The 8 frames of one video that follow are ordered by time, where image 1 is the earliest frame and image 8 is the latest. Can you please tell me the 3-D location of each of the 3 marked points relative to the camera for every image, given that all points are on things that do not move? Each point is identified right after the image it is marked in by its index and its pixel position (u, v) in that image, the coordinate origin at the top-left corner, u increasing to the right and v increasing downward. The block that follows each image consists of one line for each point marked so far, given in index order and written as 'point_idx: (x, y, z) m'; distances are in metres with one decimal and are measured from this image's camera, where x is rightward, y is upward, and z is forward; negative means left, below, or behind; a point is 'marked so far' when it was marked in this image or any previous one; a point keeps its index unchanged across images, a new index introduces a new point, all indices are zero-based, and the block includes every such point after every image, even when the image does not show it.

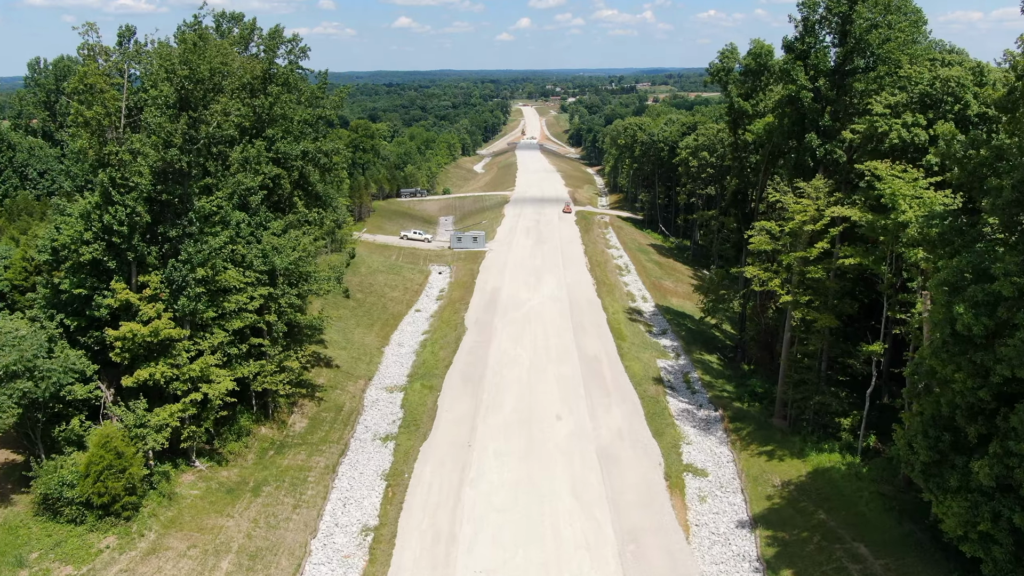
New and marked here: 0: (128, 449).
0: (-9.4, -3.9, +18.8) m
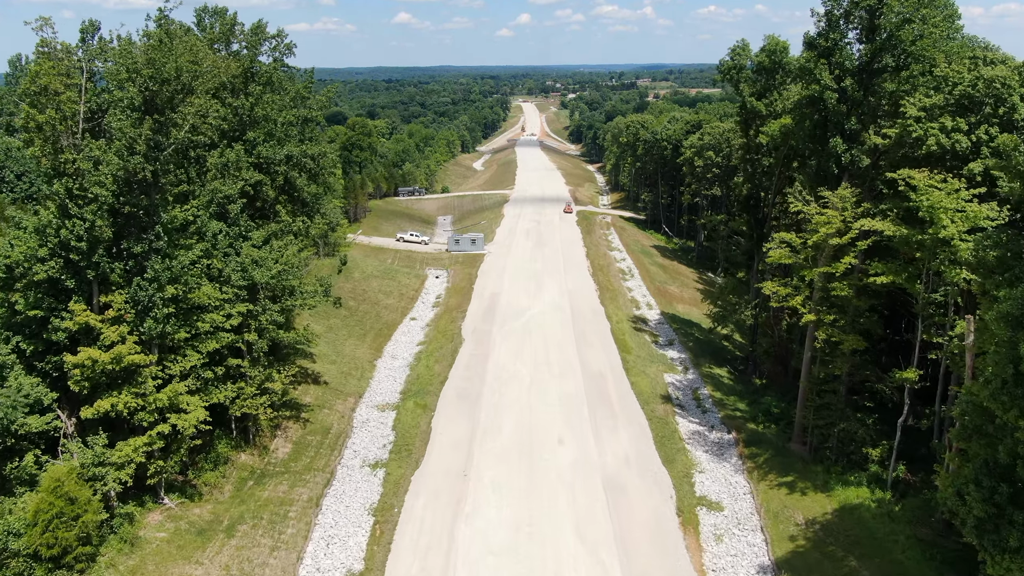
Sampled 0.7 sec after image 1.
0: (-9.4, -4.5, +16.9) m
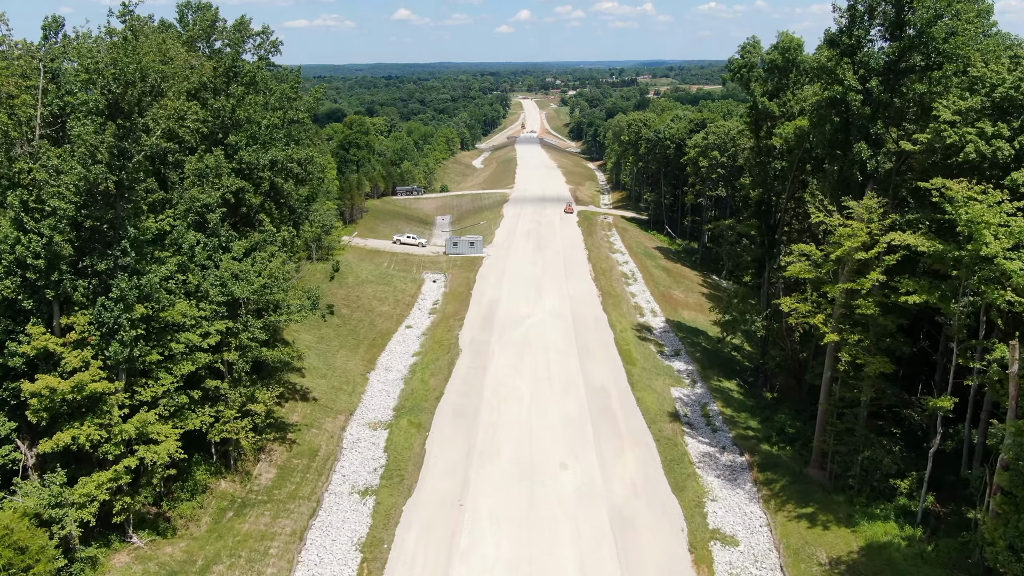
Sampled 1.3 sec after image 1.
0: (-9.4, -5.0, +15.3) m
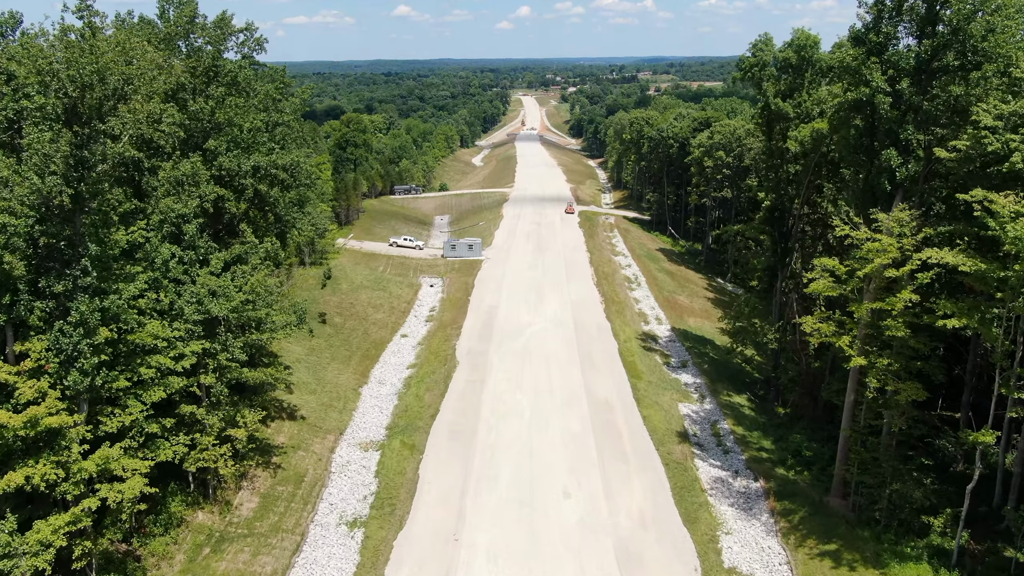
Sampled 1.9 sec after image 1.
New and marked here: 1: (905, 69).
0: (-9.5, -5.5, +13.6) m
1: (+10.0, +5.6, +19.6) m
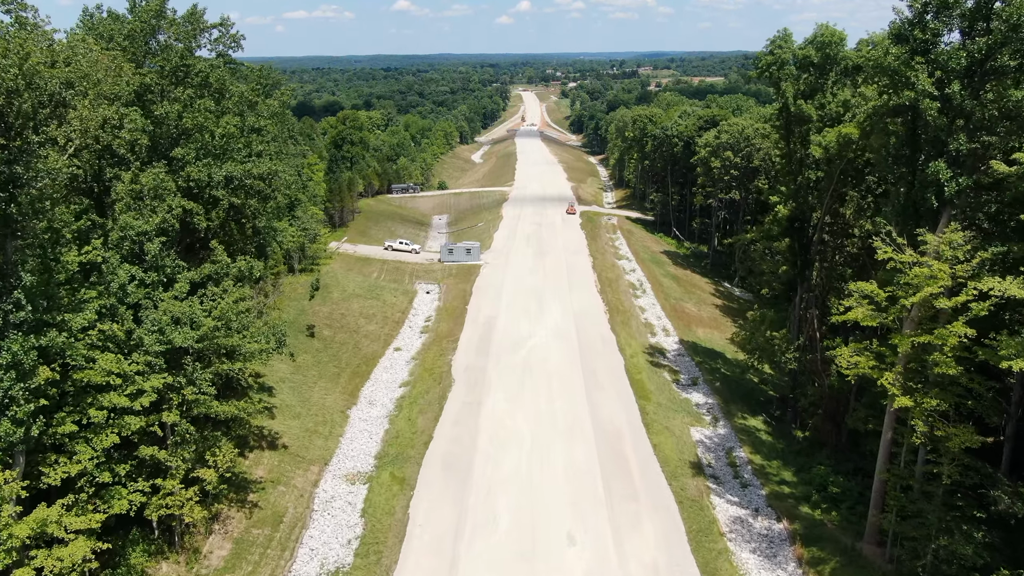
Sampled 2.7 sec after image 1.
0: (-9.5, -6.2, +11.4) m
1: (+10.0, +4.9, +17.4) m
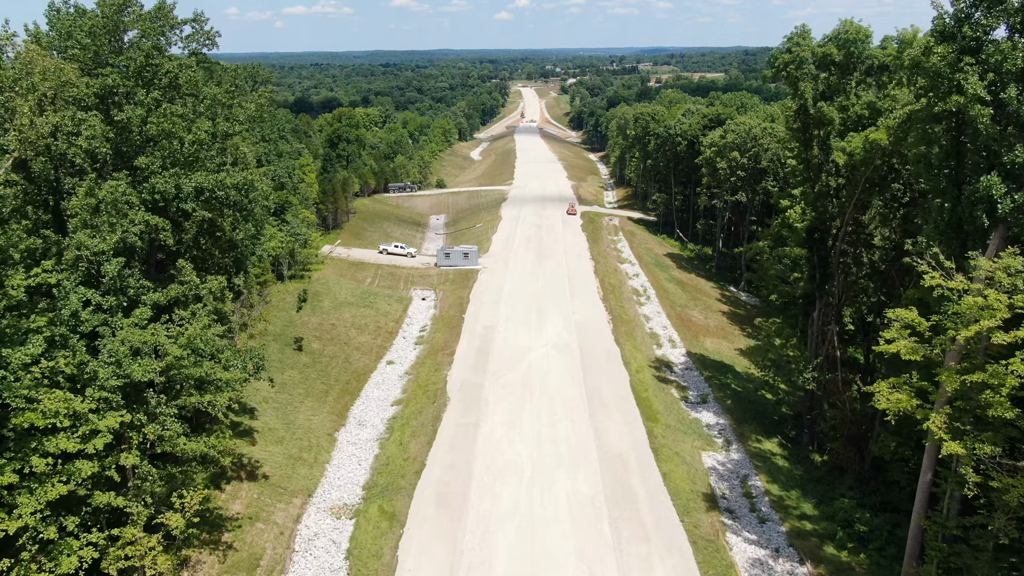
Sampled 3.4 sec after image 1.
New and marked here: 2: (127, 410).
0: (-9.5, -6.8, +9.5) m
1: (+9.9, +4.3, +15.4) m
2: (-8.5, -2.7, +17.0) m
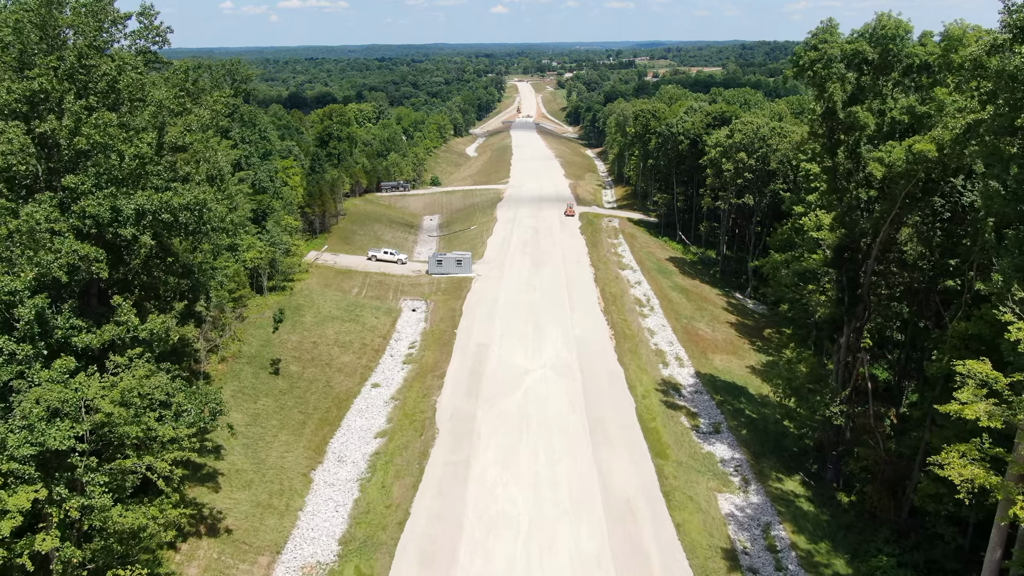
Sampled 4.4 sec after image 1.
0: (-9.6, -7.8, +6.7) m
1: (+9.8, +3.5, +12.6) m
2: (-8.6, -3.5, +14.2) m
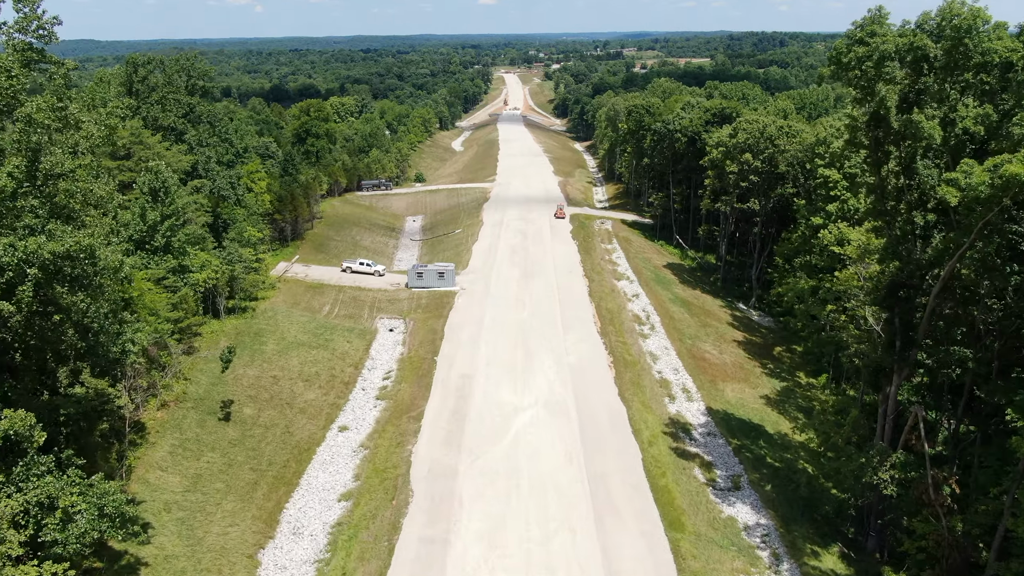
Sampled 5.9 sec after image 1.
0: (-9.6, -9.2, +2.4) m
1: (+9.6, +2.2, +8.5) m
2: (-8.8, -4.9, +9.8) m
